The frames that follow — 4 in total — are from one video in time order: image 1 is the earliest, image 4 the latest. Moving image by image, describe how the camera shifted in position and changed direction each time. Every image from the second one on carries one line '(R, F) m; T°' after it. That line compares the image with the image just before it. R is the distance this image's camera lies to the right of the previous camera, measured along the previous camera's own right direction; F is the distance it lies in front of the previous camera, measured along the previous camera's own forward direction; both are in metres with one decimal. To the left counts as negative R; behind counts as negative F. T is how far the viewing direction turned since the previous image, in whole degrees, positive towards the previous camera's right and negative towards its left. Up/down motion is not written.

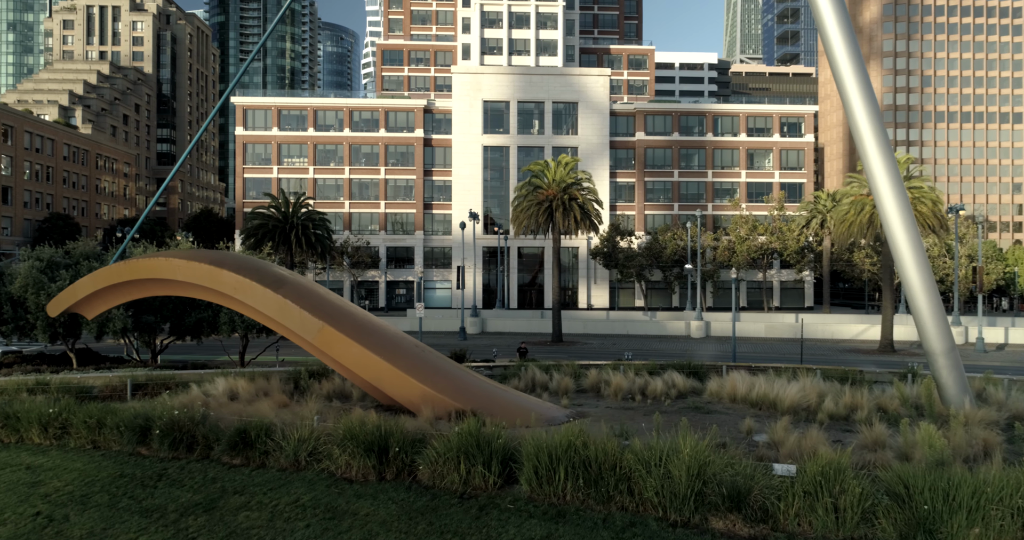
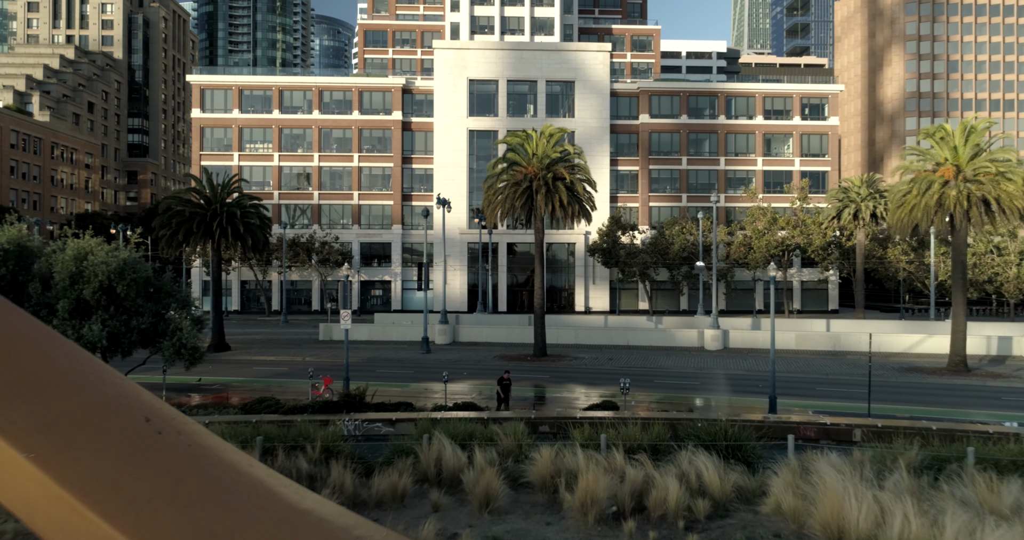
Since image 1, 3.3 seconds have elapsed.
(+1.7, +8.0) m; 0°
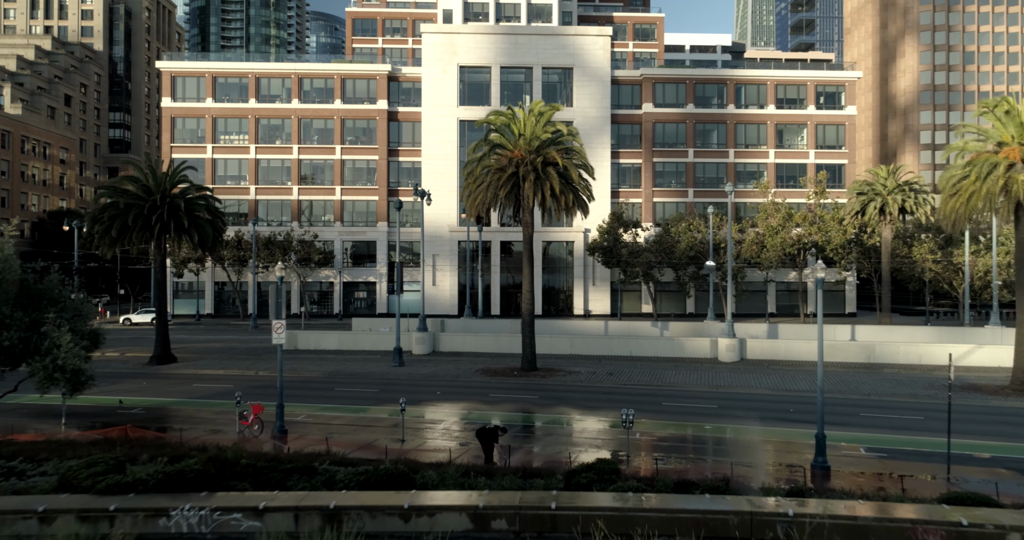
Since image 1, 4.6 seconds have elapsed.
(+0.8, +4.6) m; 0°
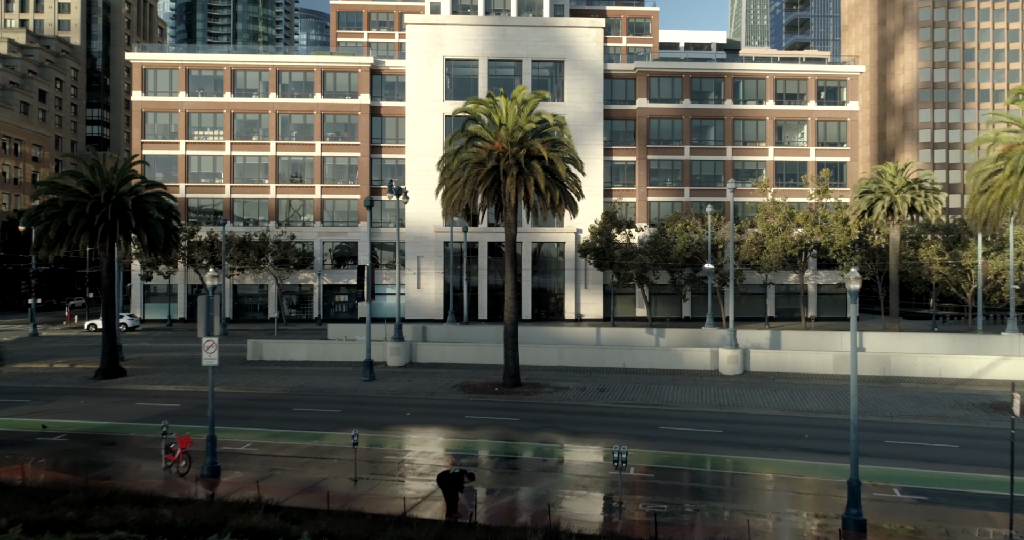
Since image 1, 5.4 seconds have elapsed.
(+0.5, +2.8) m; +1°
